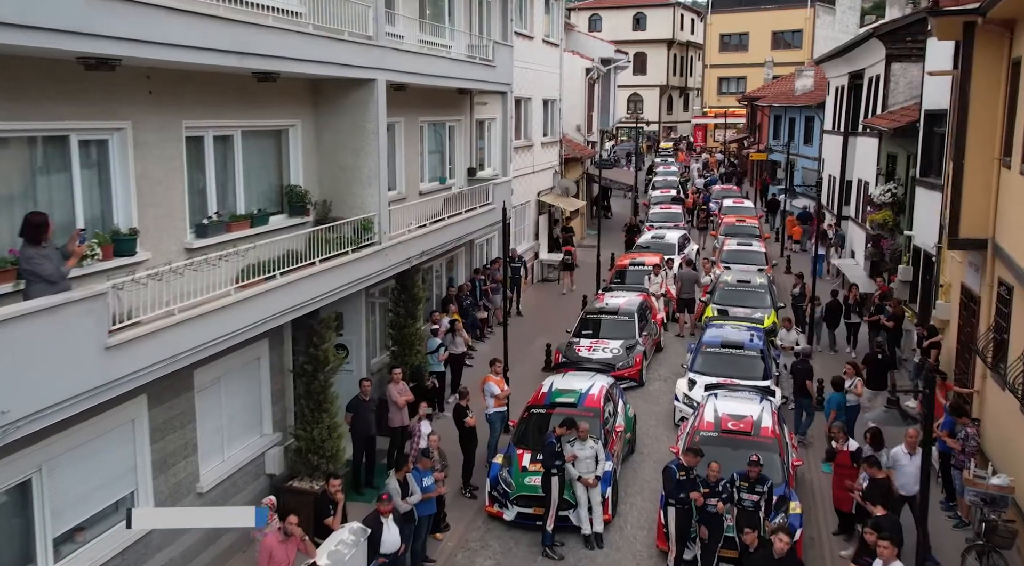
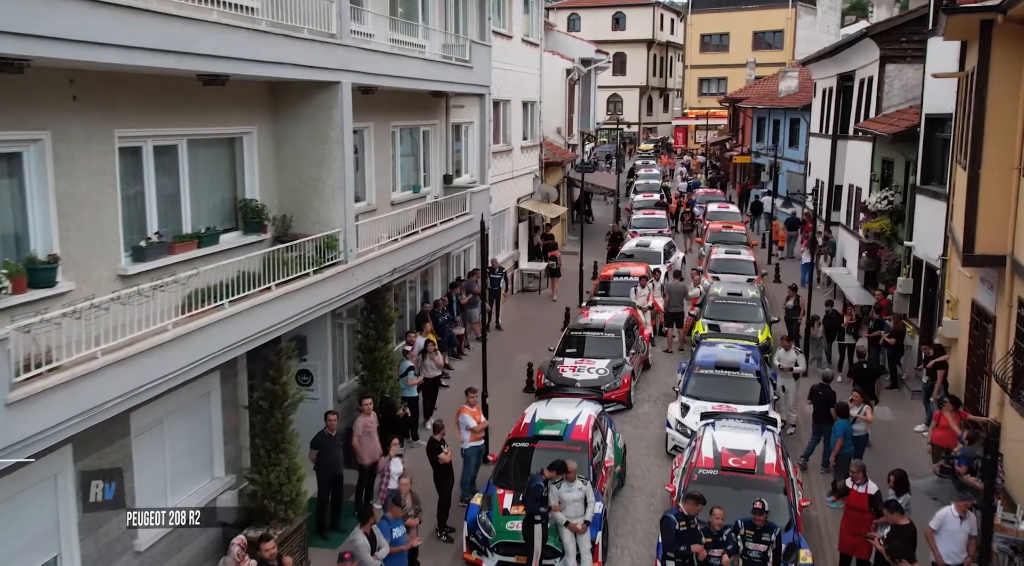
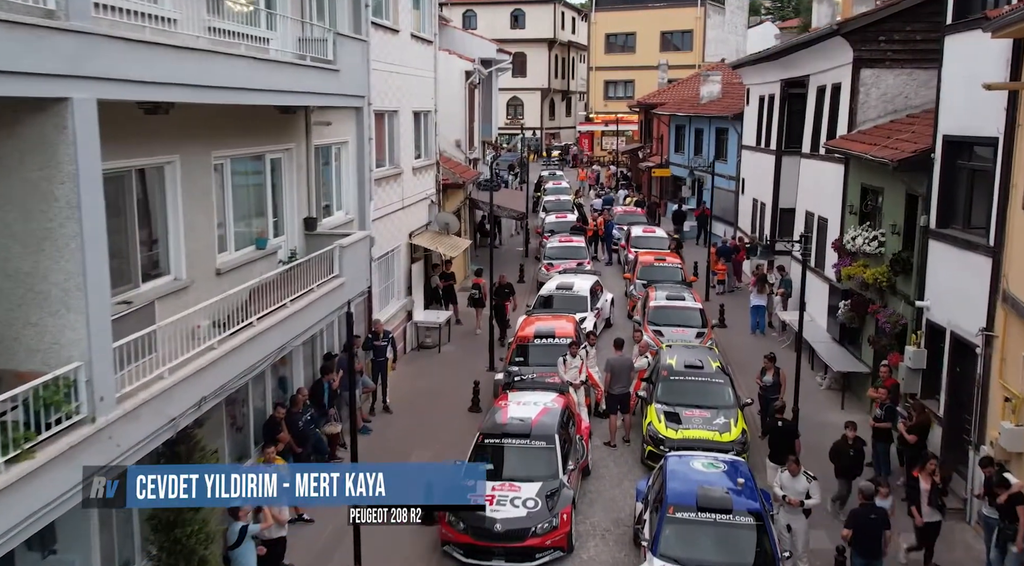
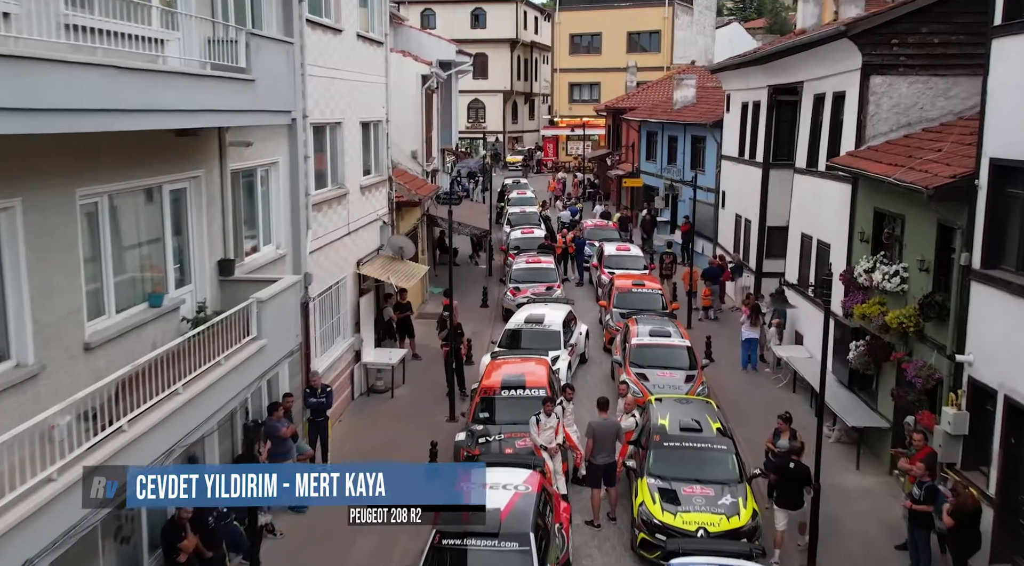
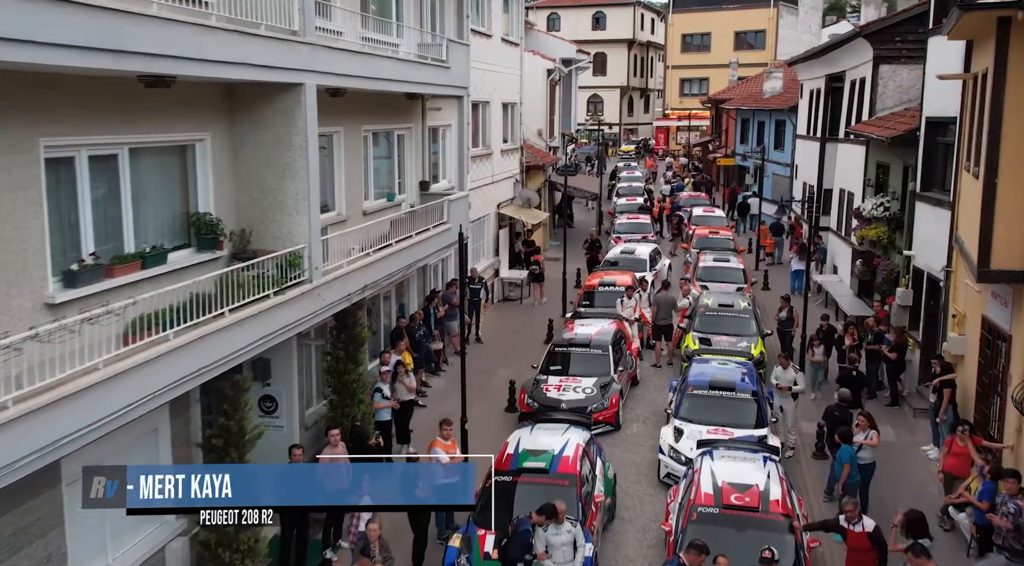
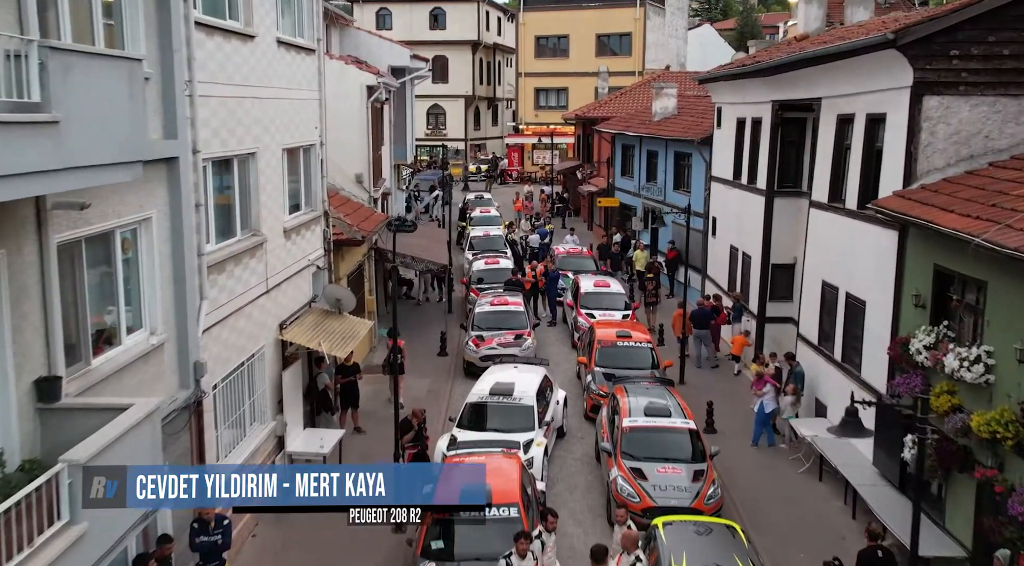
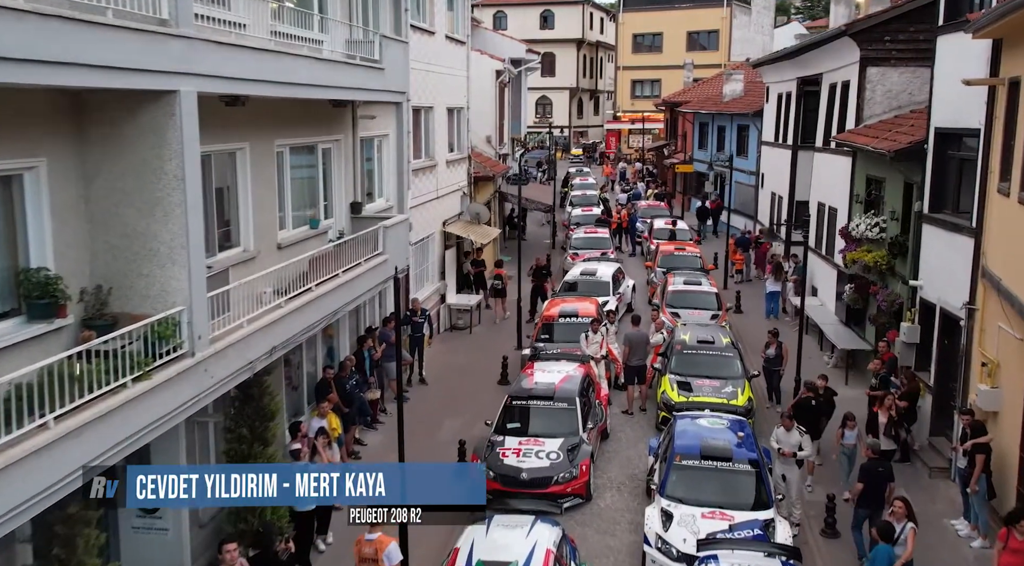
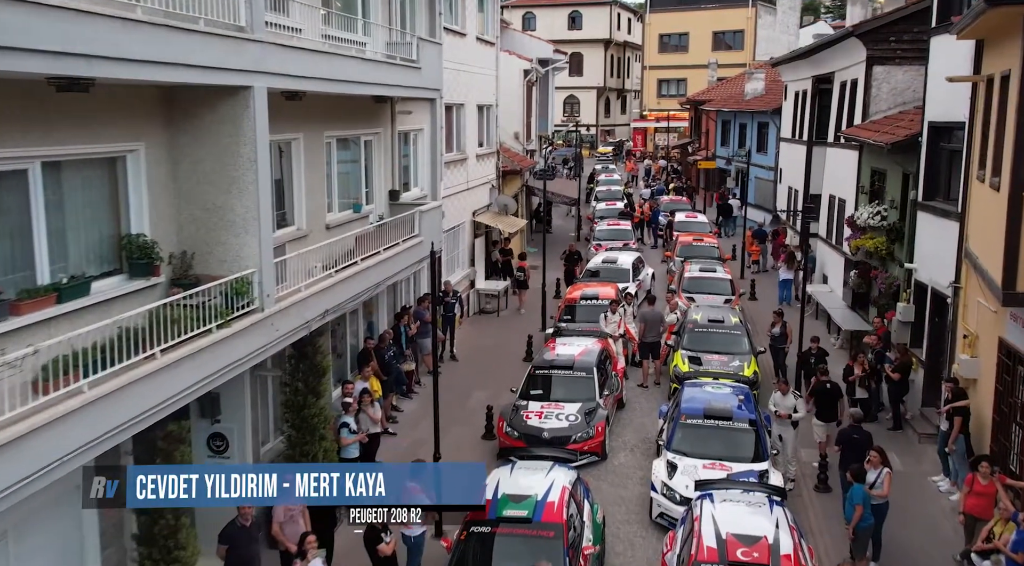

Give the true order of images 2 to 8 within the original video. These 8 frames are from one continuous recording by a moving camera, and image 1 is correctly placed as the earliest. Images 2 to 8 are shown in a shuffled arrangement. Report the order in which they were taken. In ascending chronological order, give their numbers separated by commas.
2, 5, 8, 7, 3, 4, 6
